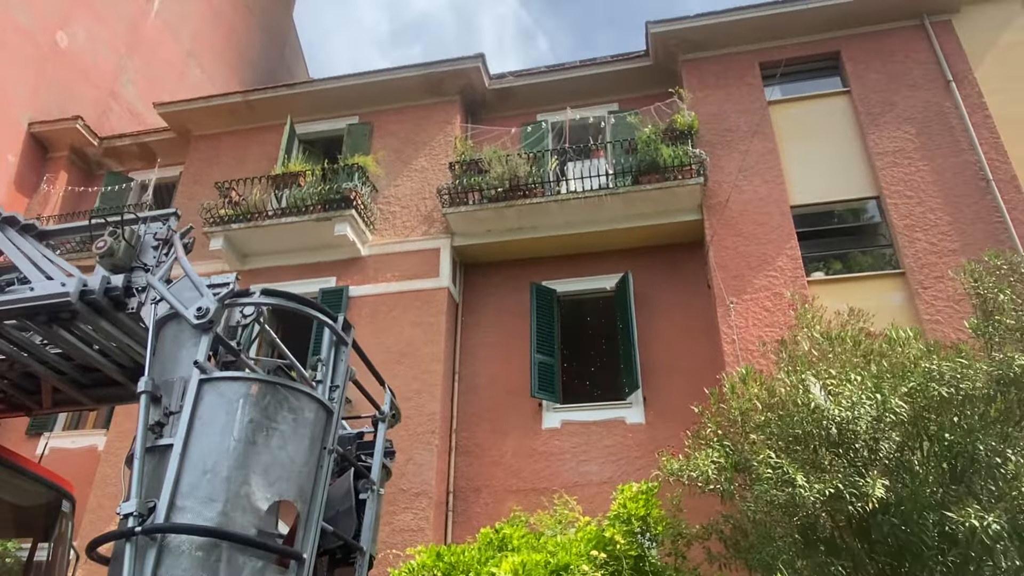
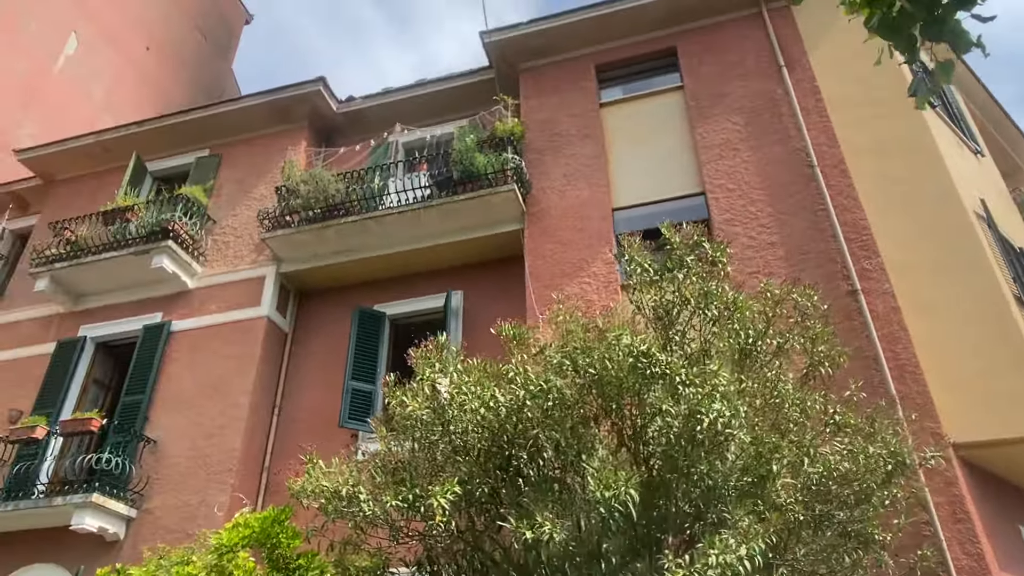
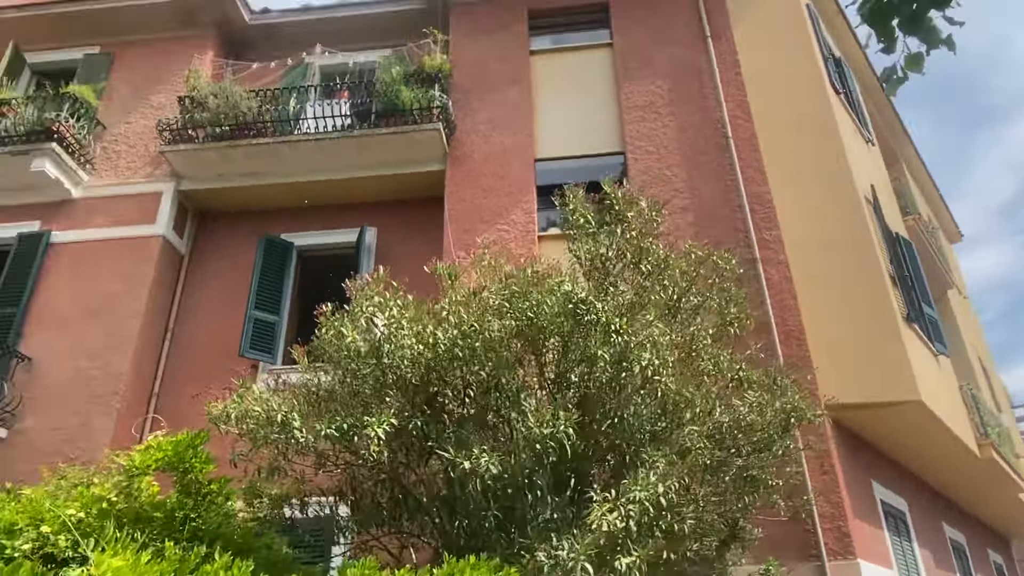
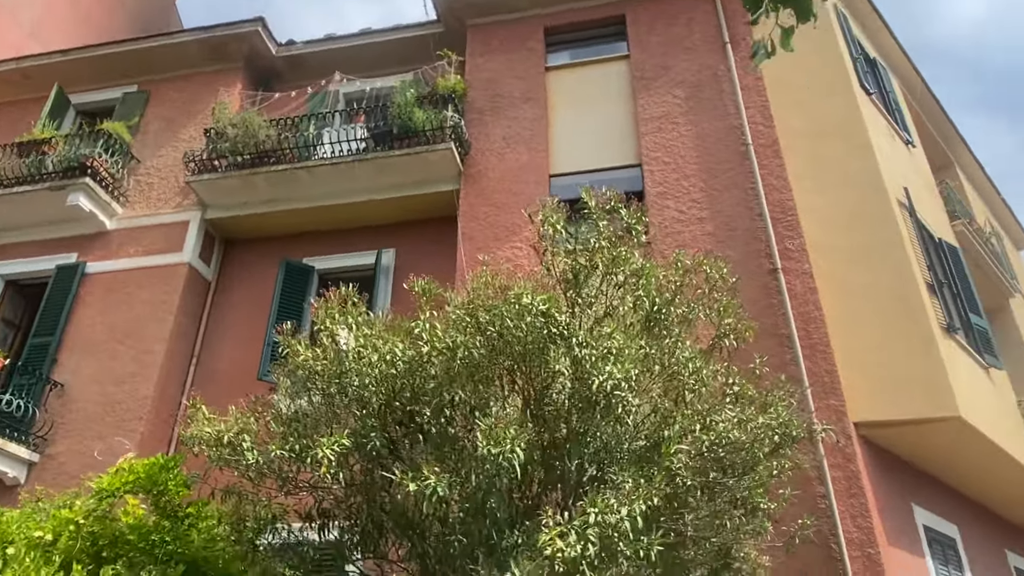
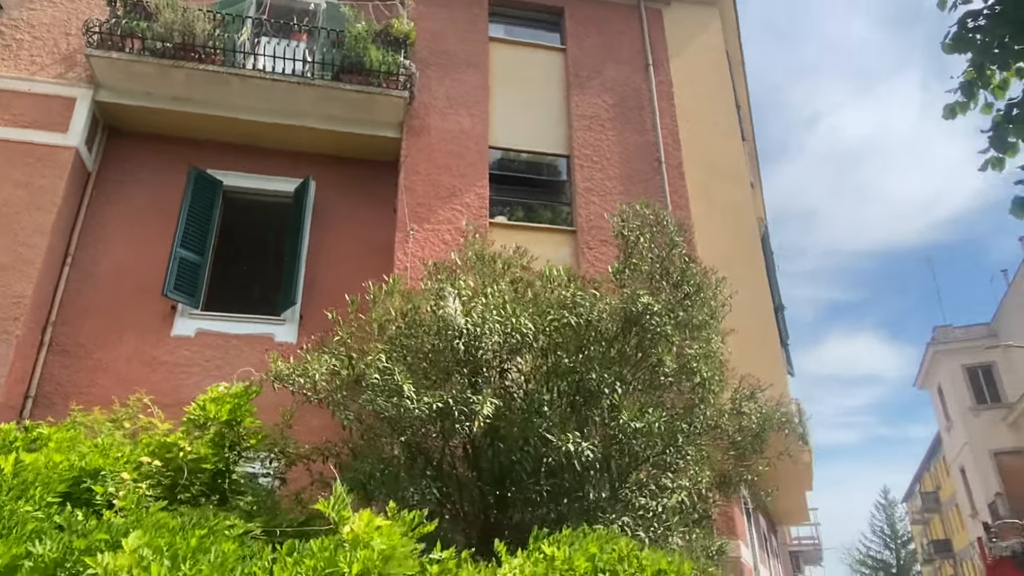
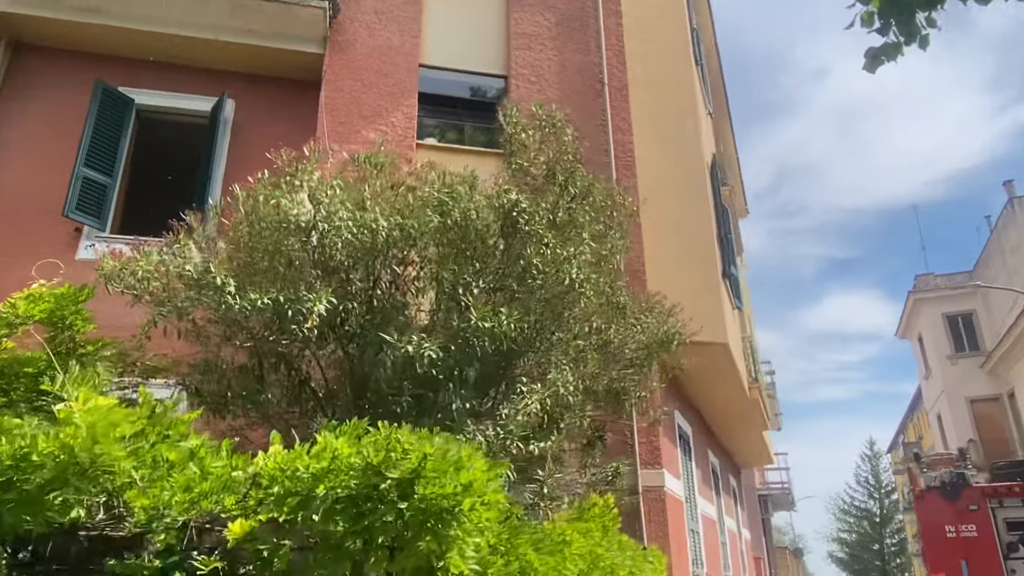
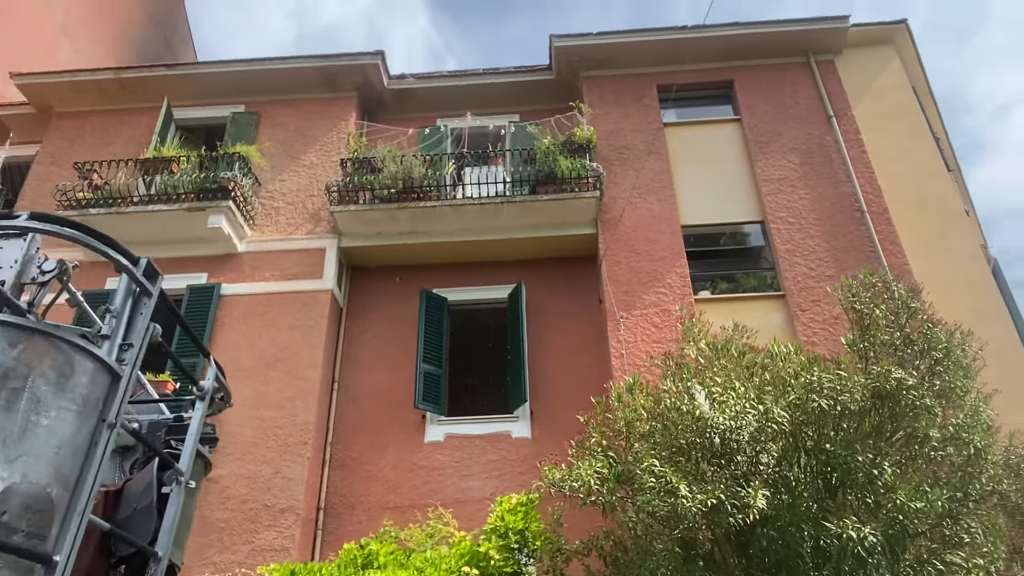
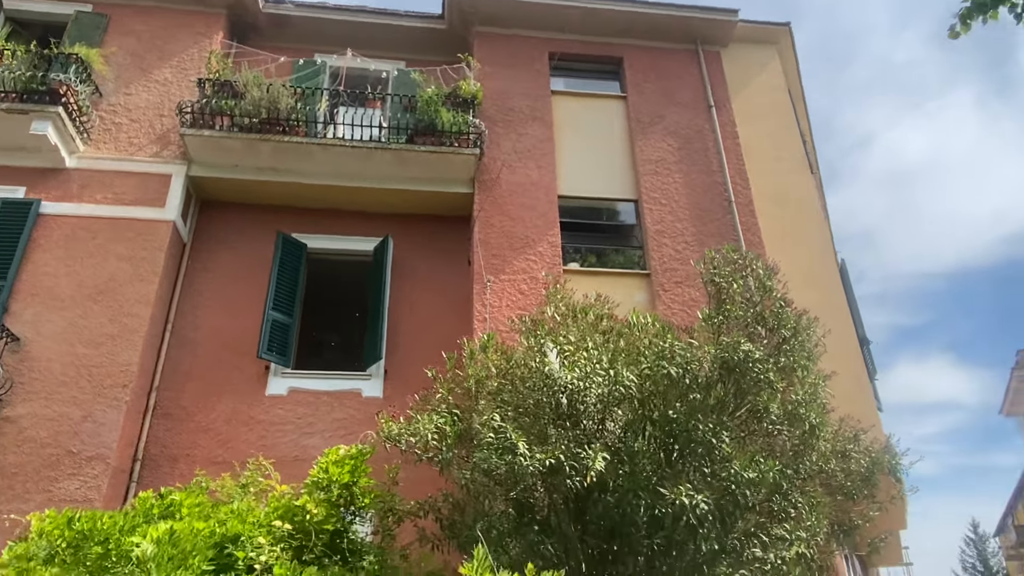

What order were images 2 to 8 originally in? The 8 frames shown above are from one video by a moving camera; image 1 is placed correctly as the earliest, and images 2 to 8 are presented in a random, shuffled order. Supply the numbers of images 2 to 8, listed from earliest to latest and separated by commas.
7, 8, 5, 6, 3, 2, 4
